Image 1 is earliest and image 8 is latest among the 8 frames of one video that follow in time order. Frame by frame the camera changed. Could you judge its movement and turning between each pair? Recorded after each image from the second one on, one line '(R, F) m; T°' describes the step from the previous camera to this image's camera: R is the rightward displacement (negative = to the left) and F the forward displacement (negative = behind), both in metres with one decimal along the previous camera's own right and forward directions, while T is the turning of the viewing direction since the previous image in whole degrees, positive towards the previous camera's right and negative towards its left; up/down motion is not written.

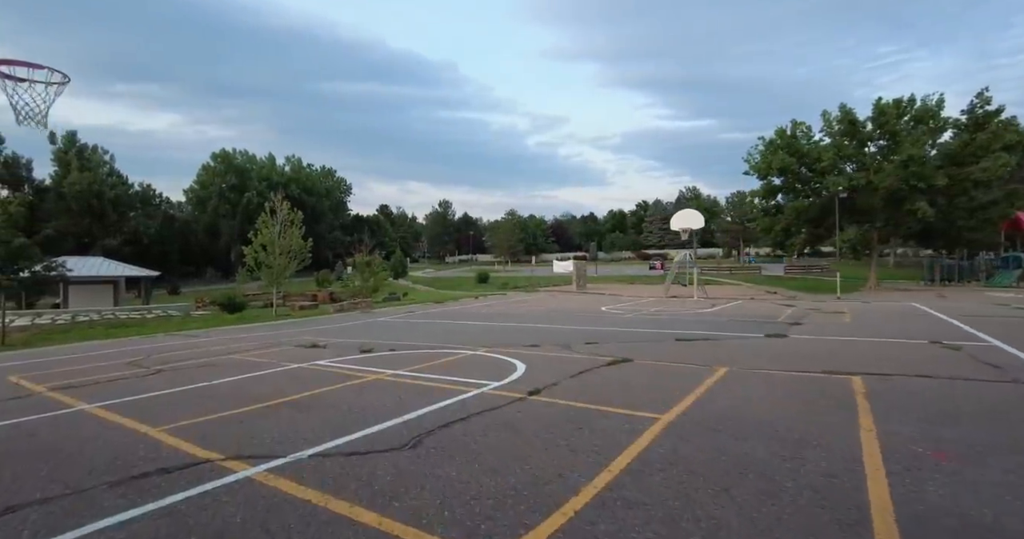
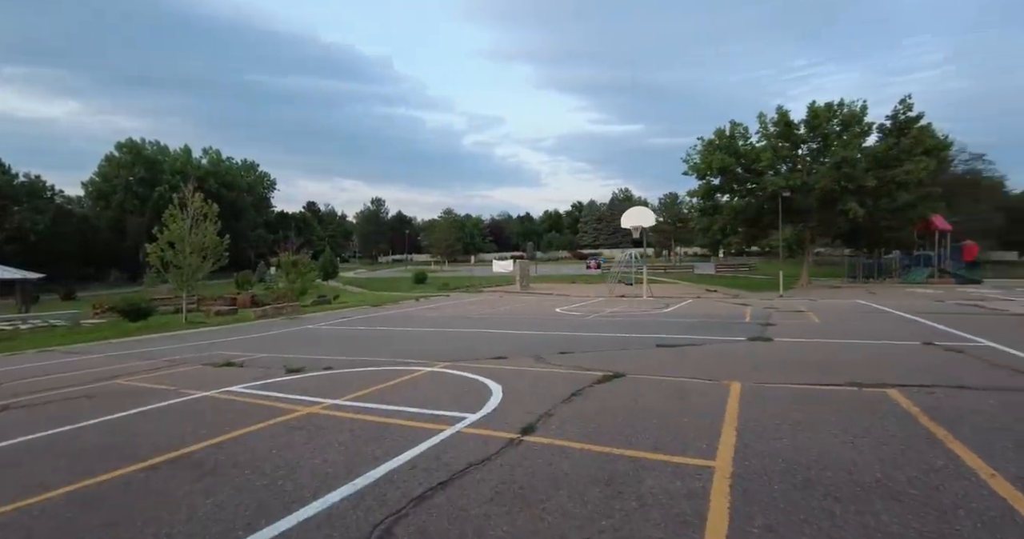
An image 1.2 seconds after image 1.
(-0.5, +1.5) m; +8°
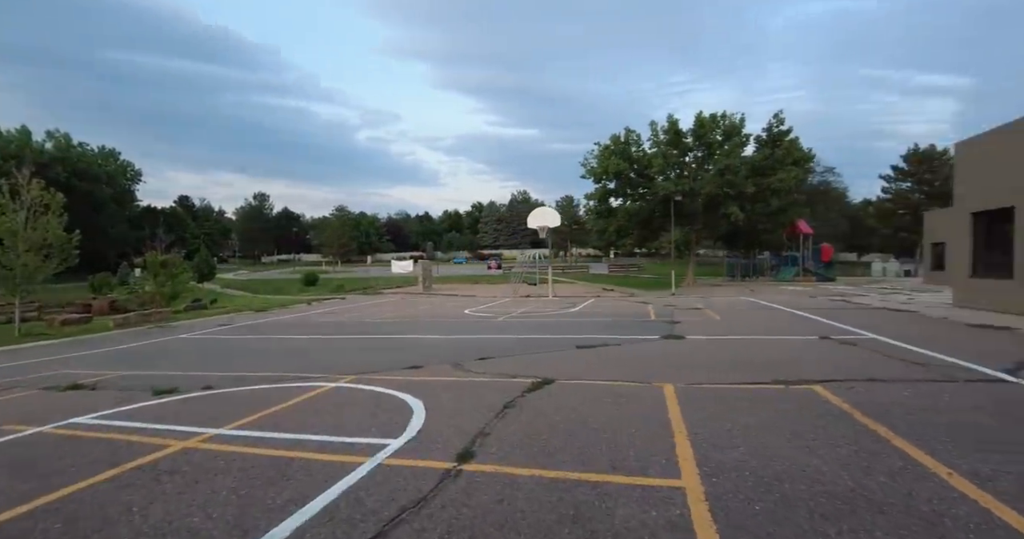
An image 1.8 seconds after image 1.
(-0.3, +0.7) m; +12°
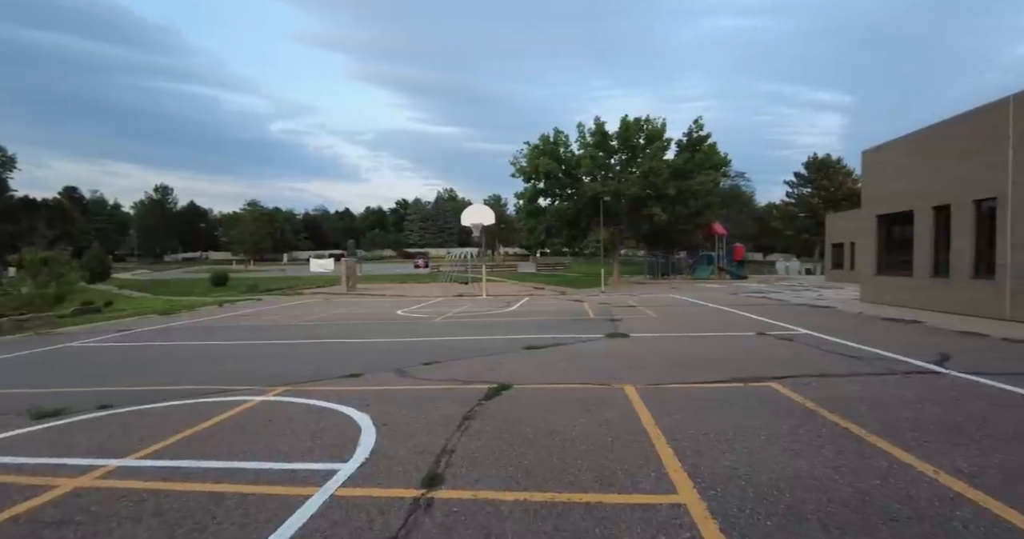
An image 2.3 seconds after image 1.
(-0.4, +0.5) m; +9°
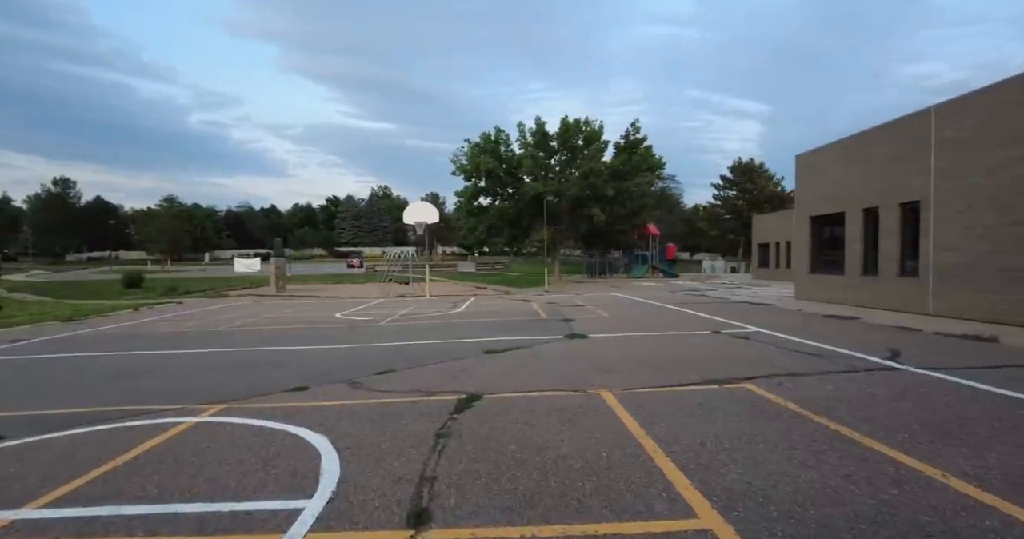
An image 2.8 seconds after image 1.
(-0.4, +0.5) m; +7°
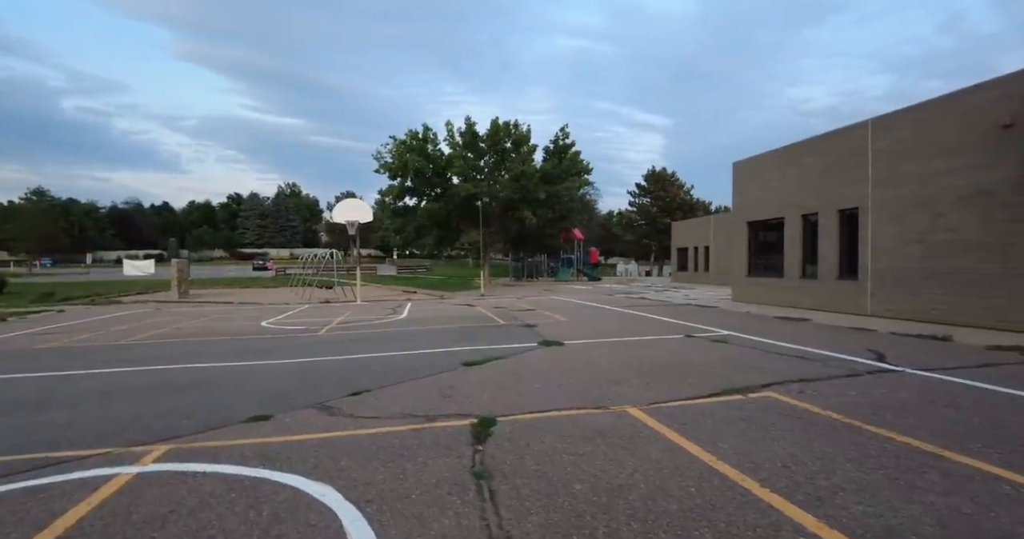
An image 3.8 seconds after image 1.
(-1.1, +0.8) m; +10°
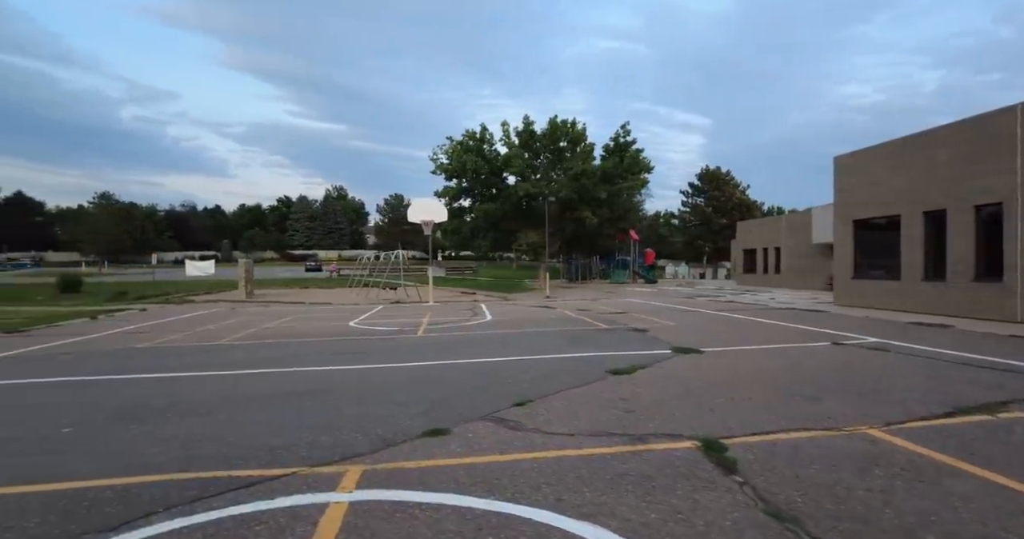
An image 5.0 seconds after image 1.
(-1.7, +0.6) m; -4°
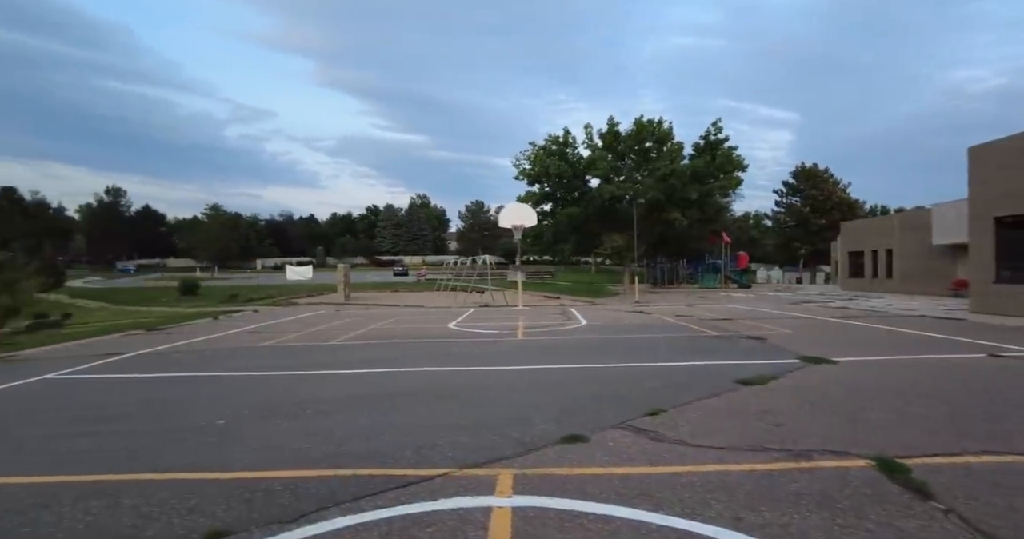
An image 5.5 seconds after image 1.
(-0.6, 0.0) m; -9°
